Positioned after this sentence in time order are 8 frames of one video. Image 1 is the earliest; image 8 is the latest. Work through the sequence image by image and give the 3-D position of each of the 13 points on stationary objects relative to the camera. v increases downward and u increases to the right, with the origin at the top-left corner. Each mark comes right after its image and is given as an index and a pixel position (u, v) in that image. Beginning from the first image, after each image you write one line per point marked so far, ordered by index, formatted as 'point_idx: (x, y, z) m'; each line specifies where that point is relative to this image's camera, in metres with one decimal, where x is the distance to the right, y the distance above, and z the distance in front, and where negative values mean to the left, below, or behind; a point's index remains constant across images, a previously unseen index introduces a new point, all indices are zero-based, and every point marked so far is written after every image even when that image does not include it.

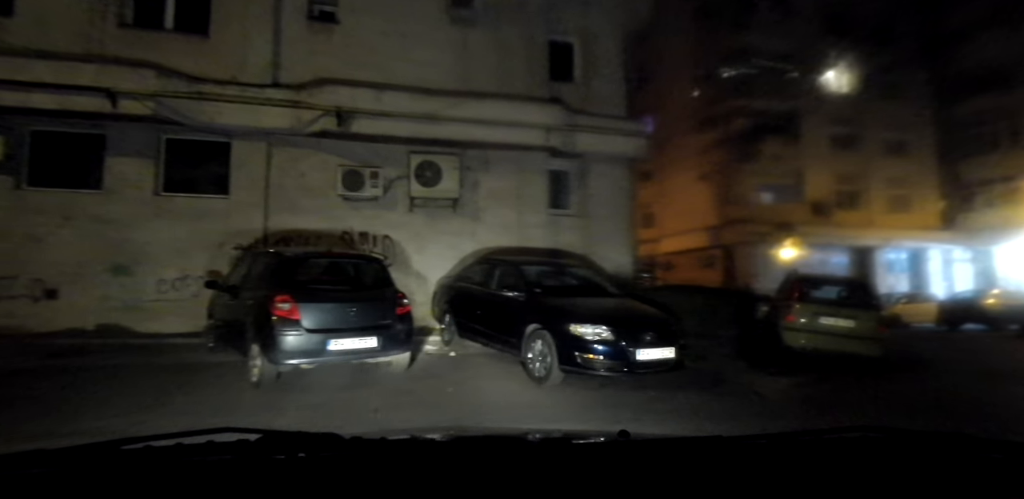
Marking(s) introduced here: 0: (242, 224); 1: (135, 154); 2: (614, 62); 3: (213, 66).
0: (-5.8, +0.6, +11.6) m
1: (-7.7, +1.9, +10.9) m
2: (+2.7, +4.9, +14.5) m
3: (-6.3, +3.9, +11.4) m
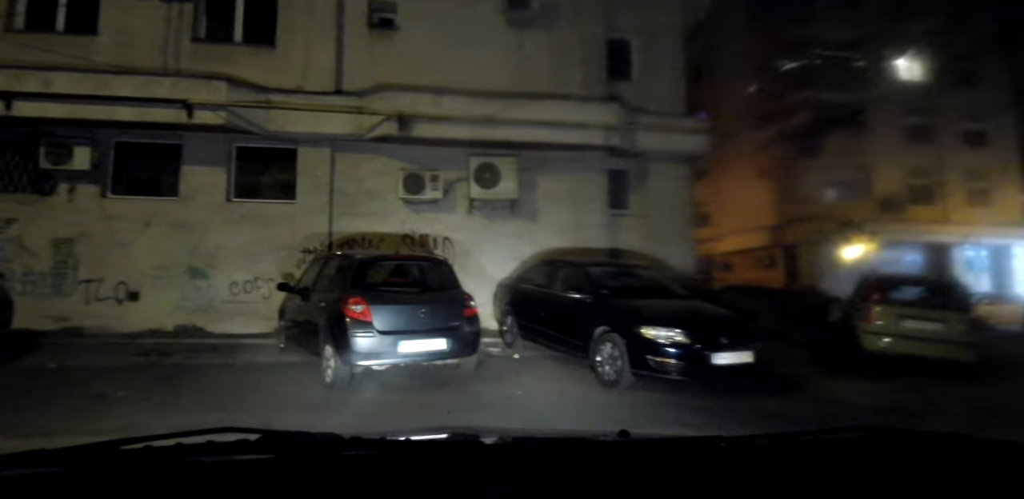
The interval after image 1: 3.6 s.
0: (-4.5, +0.5, +11.9) m
1: (-6.5, +1.8, +11.4) m
2: (+4.2, +4.9, +14.1) m
3: (-5.1, +3.8, +11.8) m
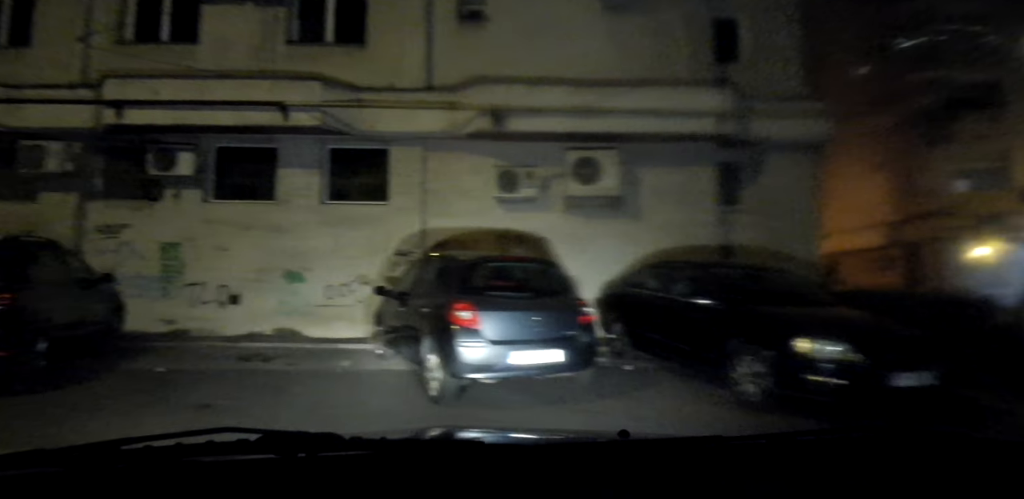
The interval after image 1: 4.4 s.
0: (-2.3, +0.4, +11.5) m
1: (-4.4, +1.8, +11.3) m
2: (+6.5, +4.9, +12.6) m
3: (-3.0, +3.8, +11.5) m
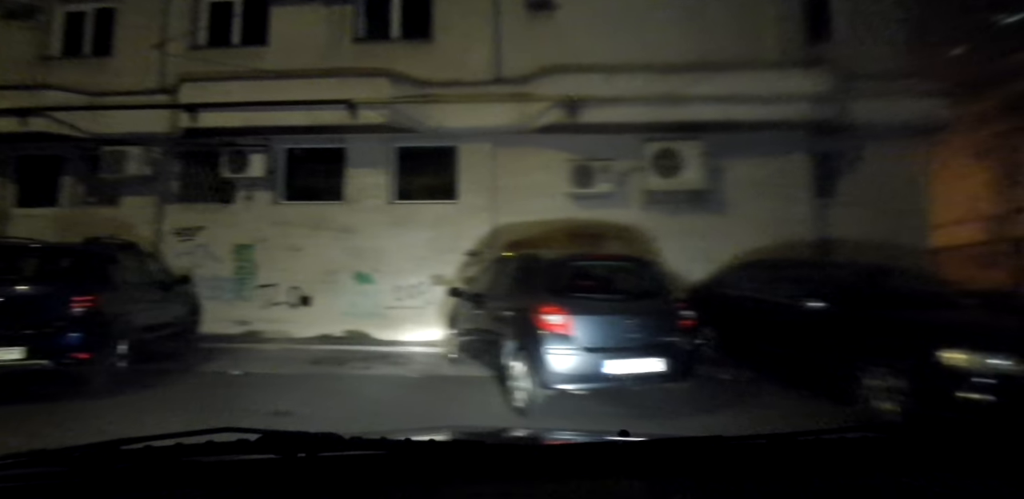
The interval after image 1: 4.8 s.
0: (-0.8, +0.4, +11.1) m
1: (-2.9, +1.7, +11.1) m
2: (+8.0, +5.0, +11.4) m
3: (-1.5, +3.8, +11.1) m
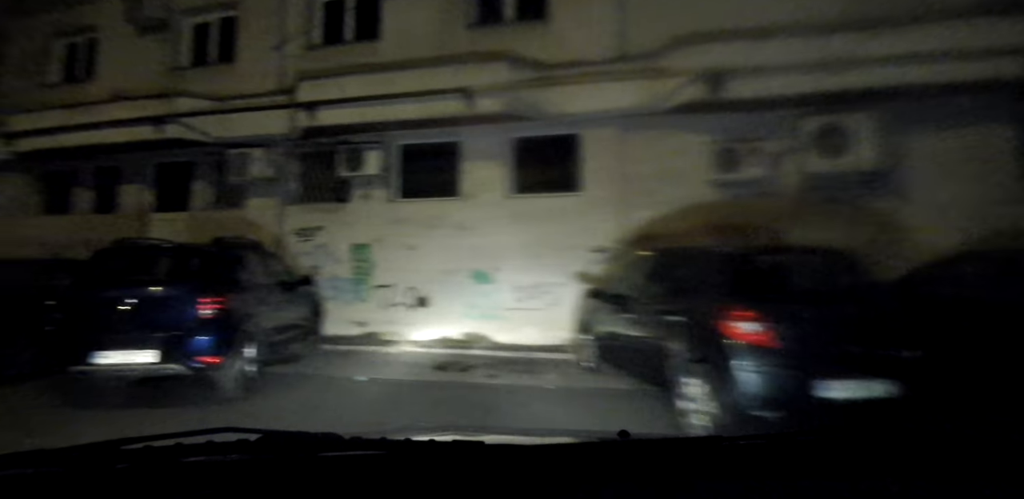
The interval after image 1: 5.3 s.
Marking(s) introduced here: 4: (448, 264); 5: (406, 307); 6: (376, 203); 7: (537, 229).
0: (+1.6, +0.5, +10.0) m
1: (-0.5, +1.8, +10.4) m
2: (+10.3, +5.2, +8.9) m
3: (+0.9, +3.8, +10.2) m
4: (-1.3, -0.3, +10.6) m
5: (-2.1, -1.1, +10.6) m
6: (-2.7, +0.9, +10.7) m
7: (+0.4, +0.4, +10.2) m
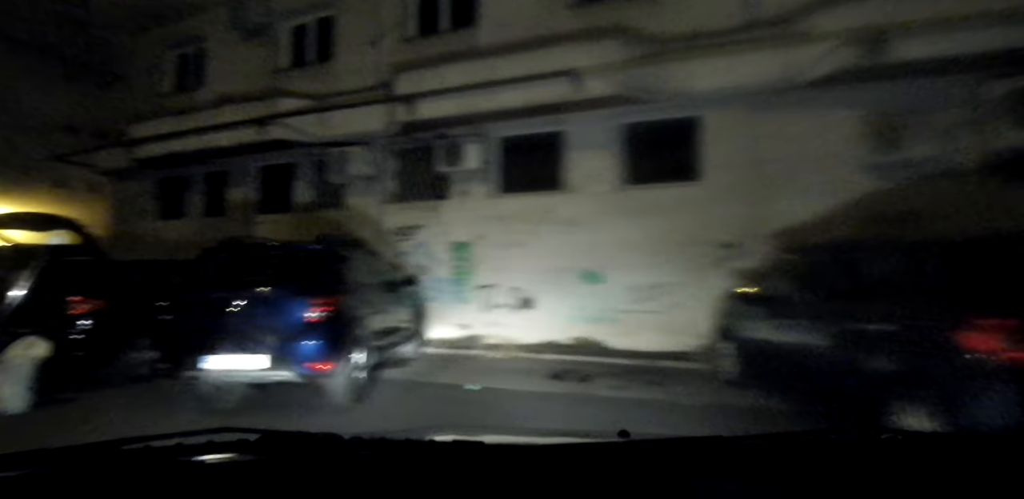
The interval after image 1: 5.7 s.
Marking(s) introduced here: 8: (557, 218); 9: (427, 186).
0: (+3.5, +0.6, +8.8) m
1: (+1.5, +1.8, +9.5) m
2: (+11.9, +5.4, +6.5) m
3: (+2.8, +3.9, +9.1) m
4: (+0.7, -0.3, +9.8) m
5: (-0.1, -1.1, +9.9) m
6: (-0.7, +1.0, +10.1) m
7: (+2.4, +0.4, +9.2) m
8: (+0.7, +0.6, +9.8) m
9: (-1.7, +1.2, +10.4) m
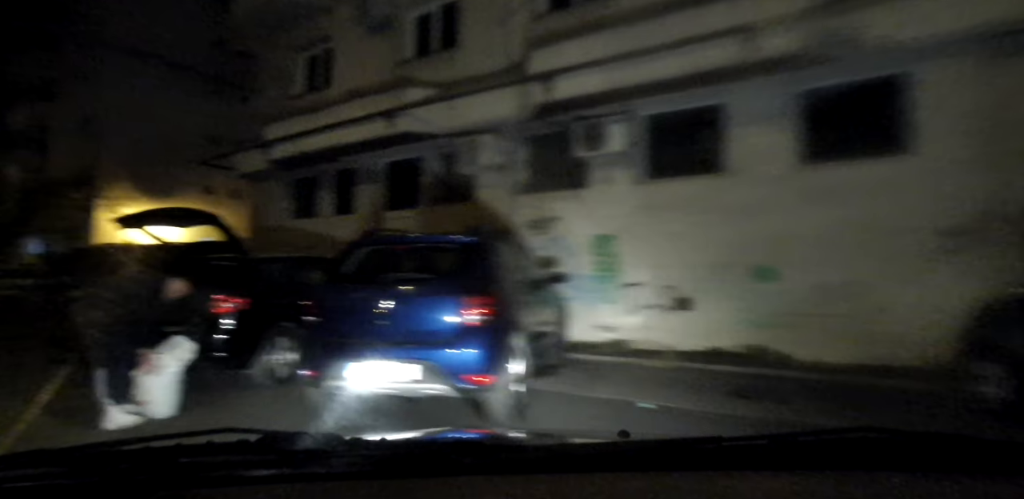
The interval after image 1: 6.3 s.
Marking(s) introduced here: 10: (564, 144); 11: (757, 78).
0: (+5.7, +0.7, +6.9) m
1: (+3.8, +2.0, +7.9) m
2: (+13.5, +5.7, +3.1) m
3: (+5.0, +4.1, +7.3) m
4: (+3.1, -0.1, +8.3) m
5: (+2.4, -1.0, +8.6) m
6: (+1.8, +1.1, +8.9) m
7: (+4.6, +0.6, +7.5) m
8: (+3.1, +0.7, +8.3) m
9: (+0.9, +1.3, +9.4) m
10: (+0.9, +1.9, +9.3) m
11: (+3.7, +2.6, +7.8) m
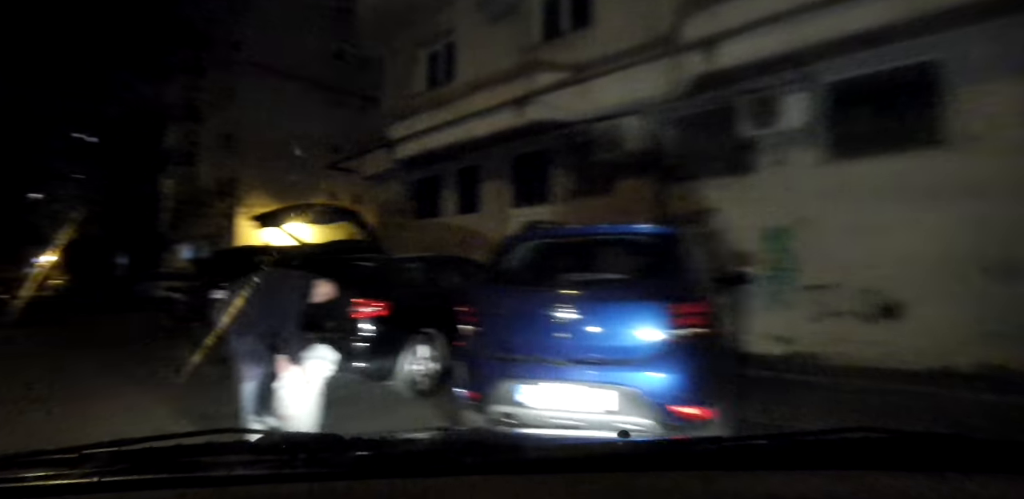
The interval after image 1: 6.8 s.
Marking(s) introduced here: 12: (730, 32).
0: (+7.4, +0.9, +4.7) m
1: (+5.7, +2.1, +6.1) m
2: (+14.3, +5.9, -0.4) m
3: (+6.7, +4.2, +5.3) m
4: (+5.1, -0.1, +6.6) m
5: (+4.5, -0.9, +7.0) m
6: (+3.9, +1.1, +7.4) m
7: (+6.5, +0.7, +5.5) m
8: (+5.1, +0.8, +6.6) m
9: (+3.1, +1.4, +8.1) m
10: (+3.1, +1.9, +8.0) m
11: (+5.6, +2.7, +6.0) m
12: (+3.0, +3.0, +7.4) m
